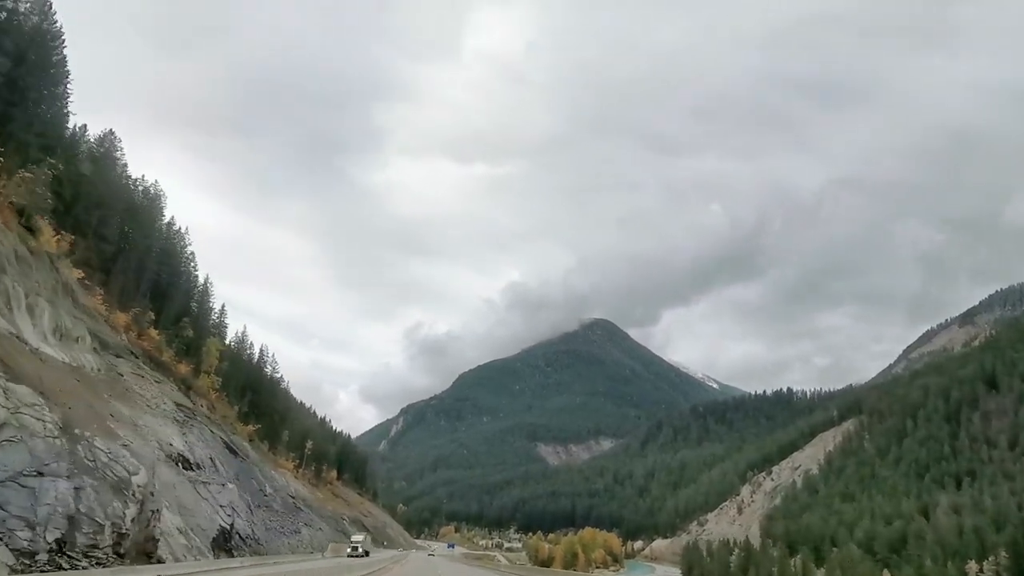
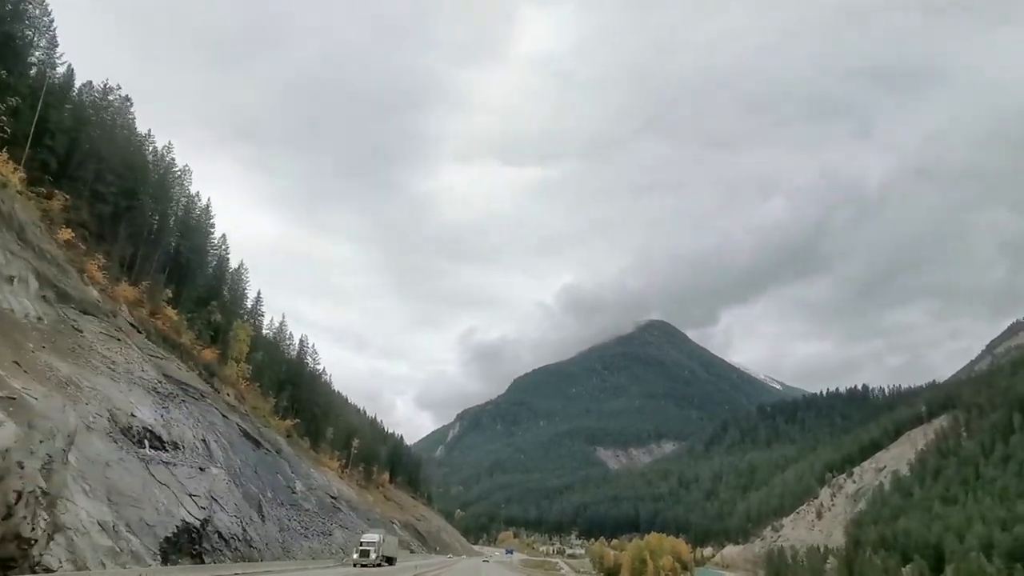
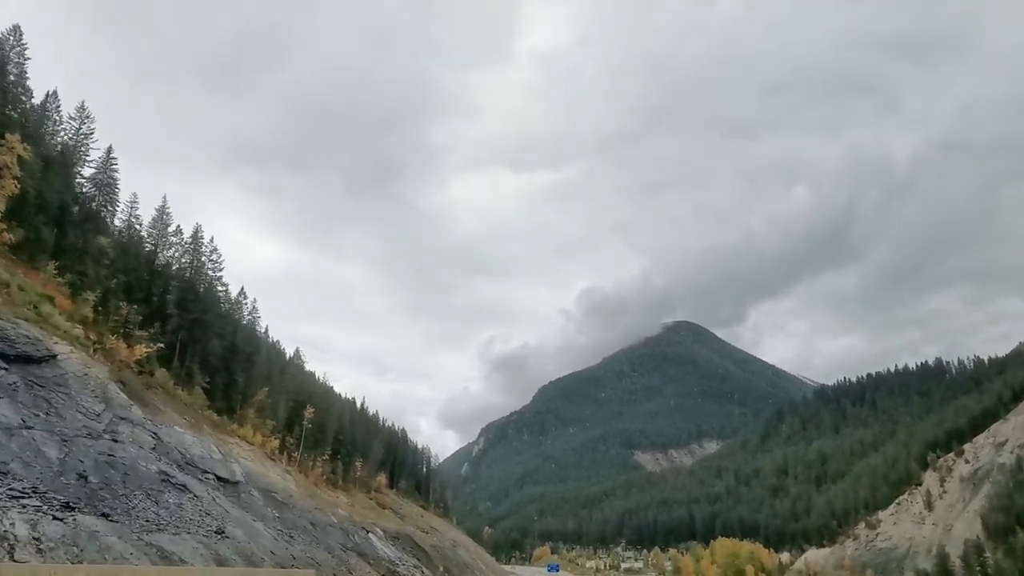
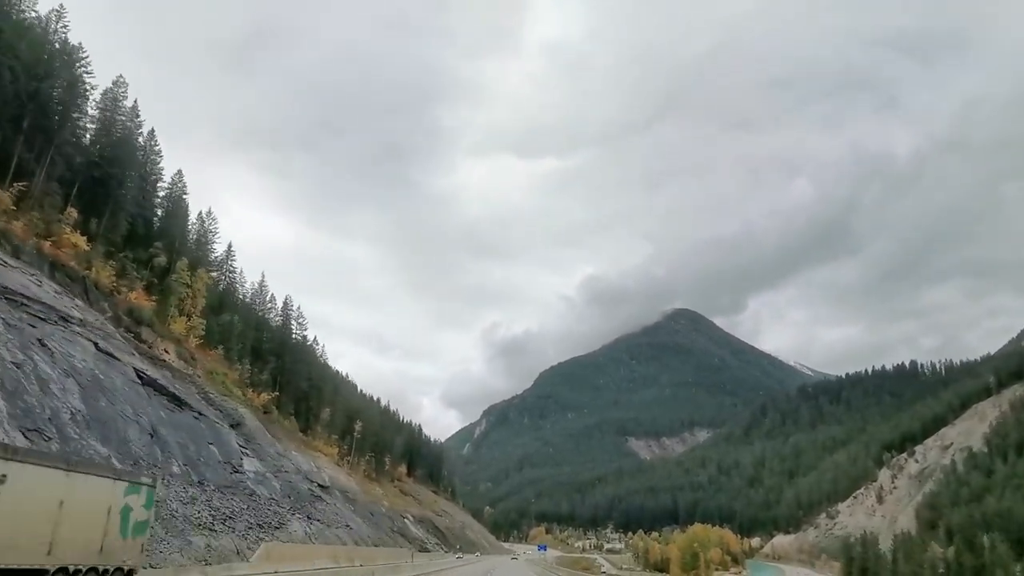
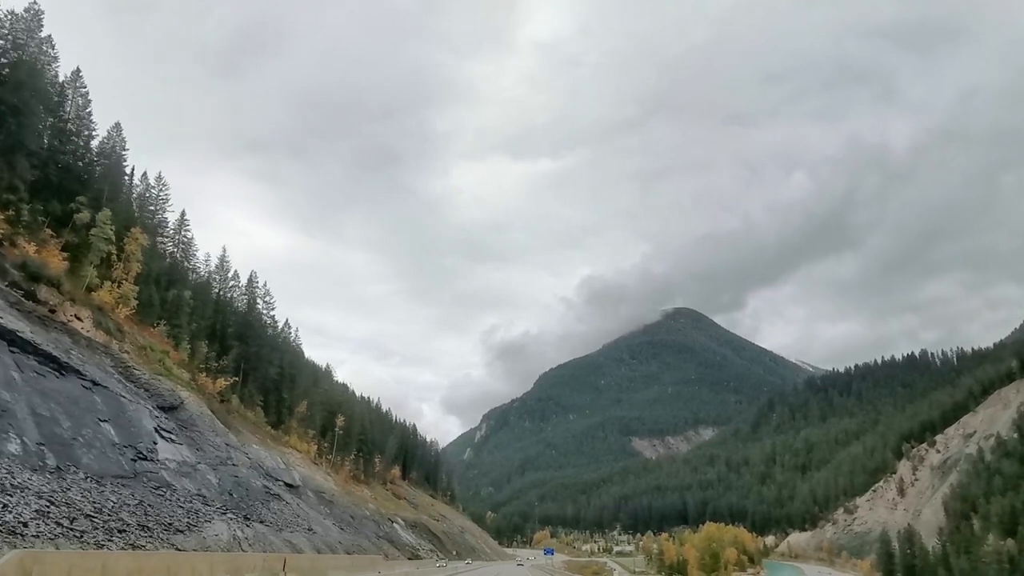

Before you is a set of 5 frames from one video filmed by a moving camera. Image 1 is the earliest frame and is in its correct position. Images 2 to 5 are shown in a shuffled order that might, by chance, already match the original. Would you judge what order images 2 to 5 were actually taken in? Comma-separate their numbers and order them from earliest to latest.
2, 4, 5, 3
